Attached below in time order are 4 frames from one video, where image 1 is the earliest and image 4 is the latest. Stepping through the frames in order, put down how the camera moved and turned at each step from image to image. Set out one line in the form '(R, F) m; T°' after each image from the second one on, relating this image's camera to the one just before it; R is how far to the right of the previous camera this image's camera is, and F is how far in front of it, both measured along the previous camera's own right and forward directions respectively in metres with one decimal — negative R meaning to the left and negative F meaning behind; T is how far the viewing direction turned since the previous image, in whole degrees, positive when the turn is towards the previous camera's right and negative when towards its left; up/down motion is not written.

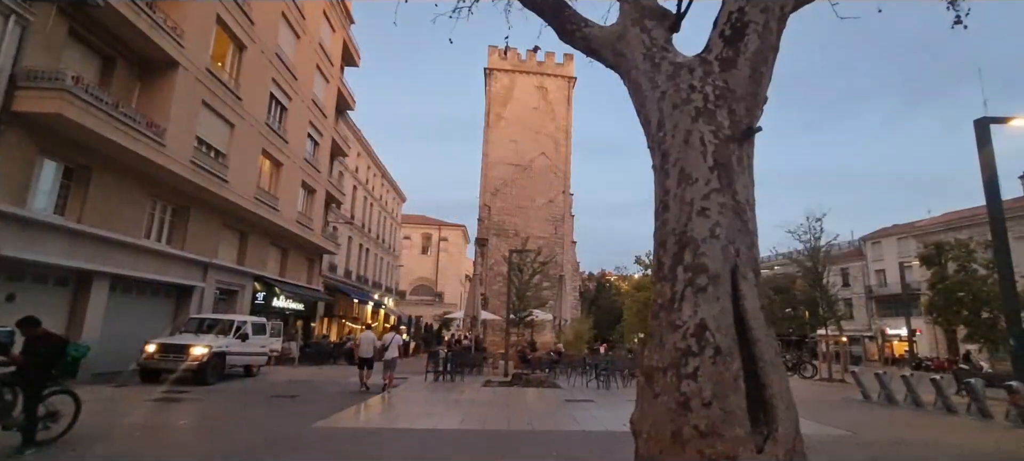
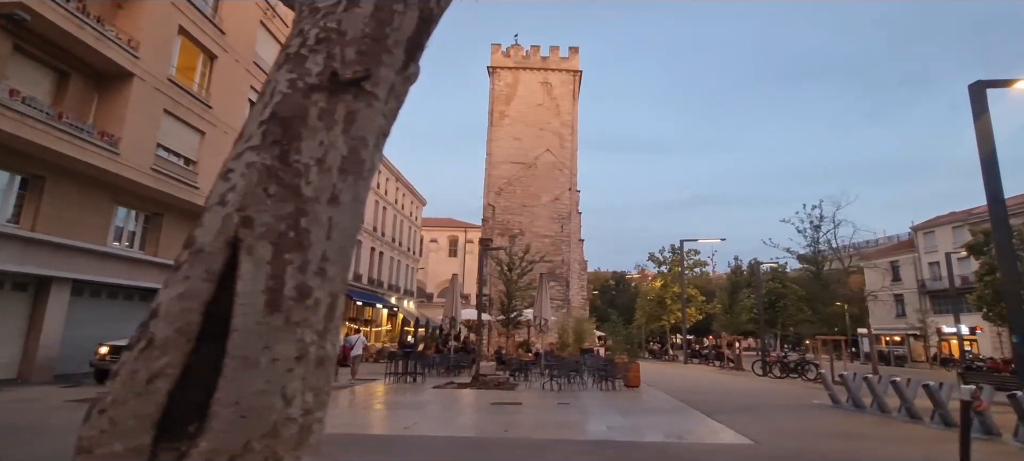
(+2.7, +0.8) m; -6°
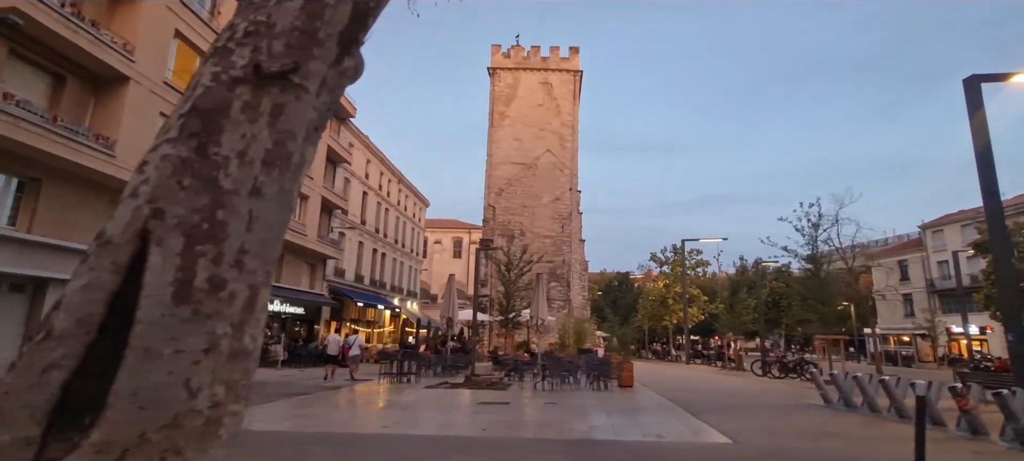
(+0.4, 0.0) m; -1°
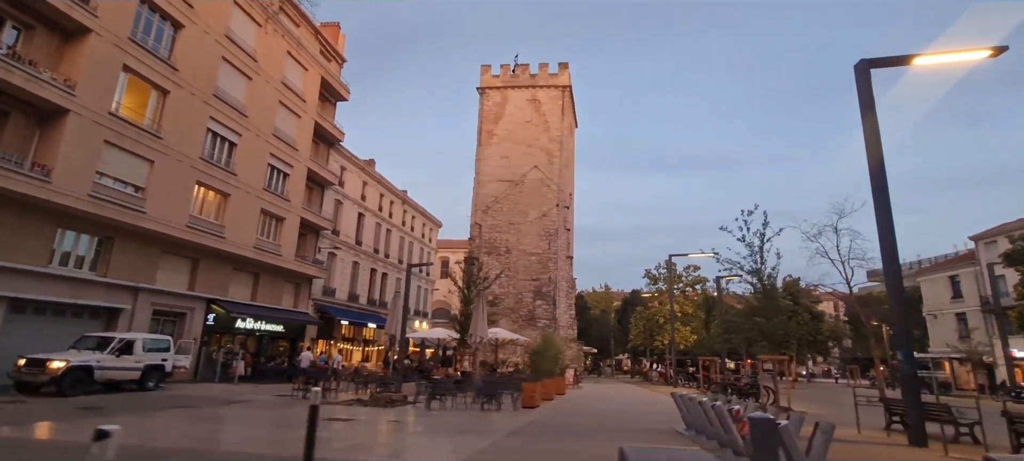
(+4.5, +0.7) m; -8°
